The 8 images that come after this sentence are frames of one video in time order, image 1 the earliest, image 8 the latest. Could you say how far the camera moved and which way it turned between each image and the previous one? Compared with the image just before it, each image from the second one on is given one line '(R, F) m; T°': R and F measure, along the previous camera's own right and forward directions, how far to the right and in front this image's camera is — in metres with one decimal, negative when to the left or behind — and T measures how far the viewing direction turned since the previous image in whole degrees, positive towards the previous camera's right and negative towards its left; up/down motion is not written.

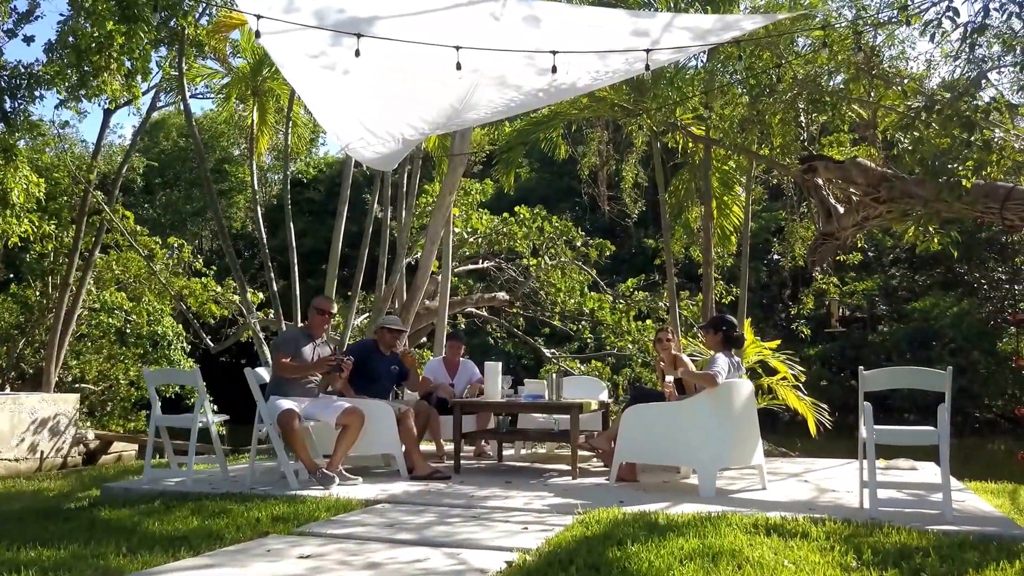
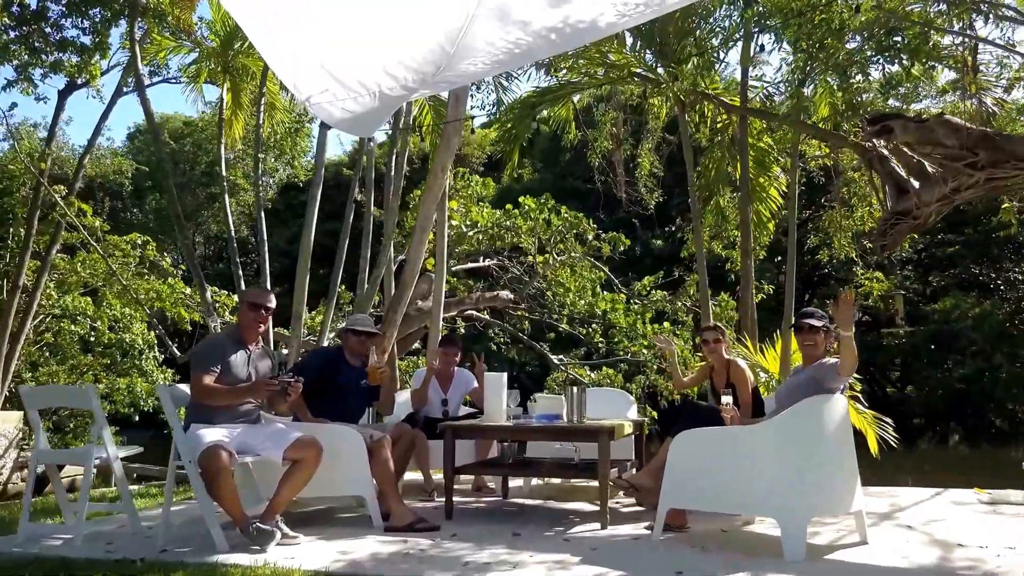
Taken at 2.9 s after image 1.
(0.0, +1.2) m; 0°
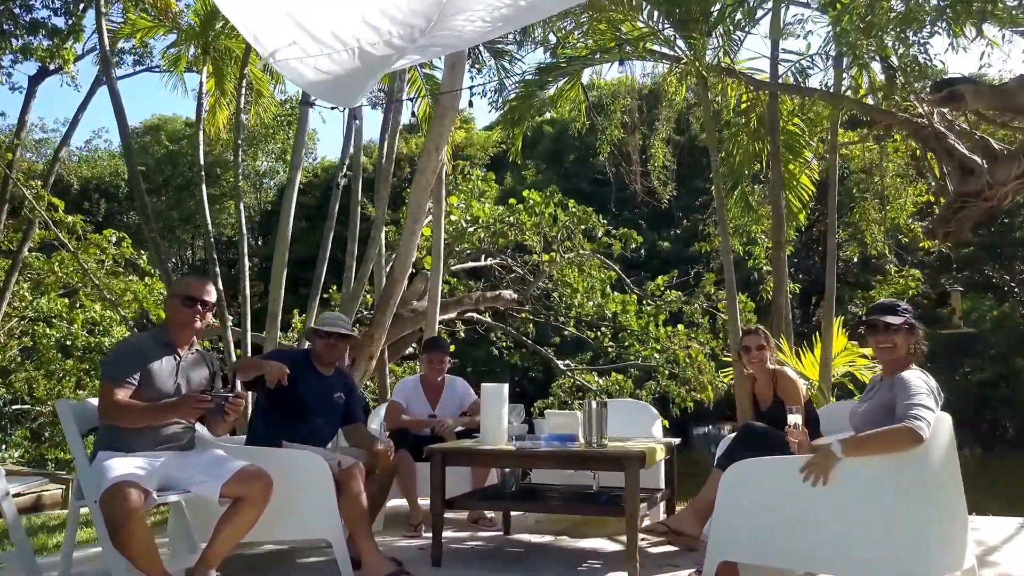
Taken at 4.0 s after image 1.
(0.0, +0.7) m; 0°
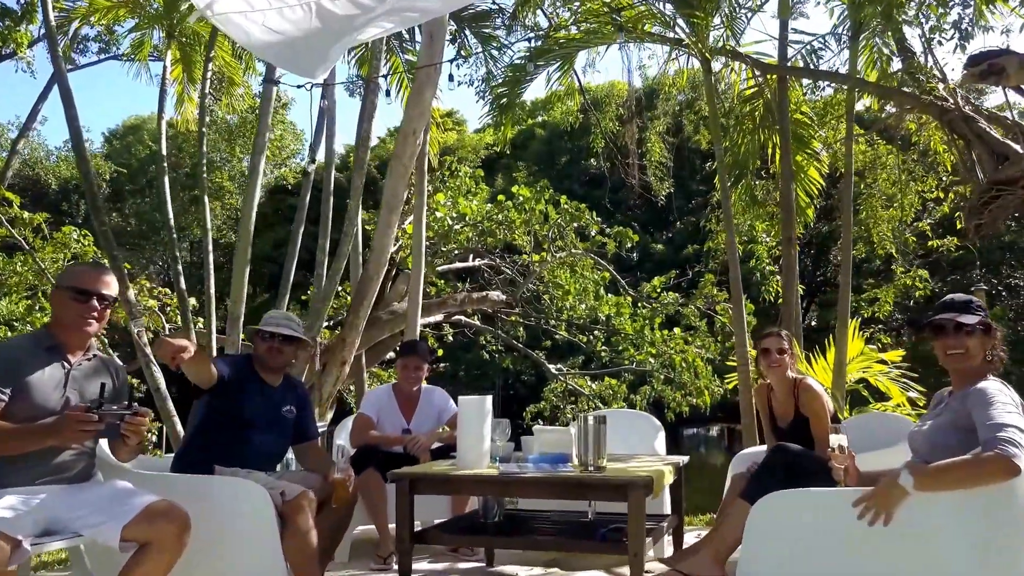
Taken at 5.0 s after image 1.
(0.0, +0.5) m; +1°
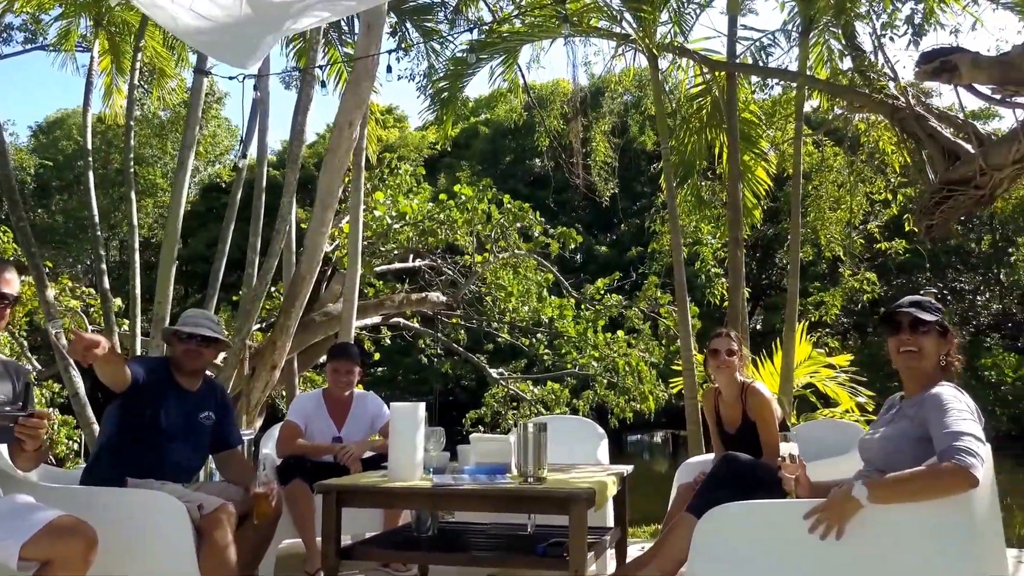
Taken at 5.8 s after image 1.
(0.0, +0.2) m; +4°
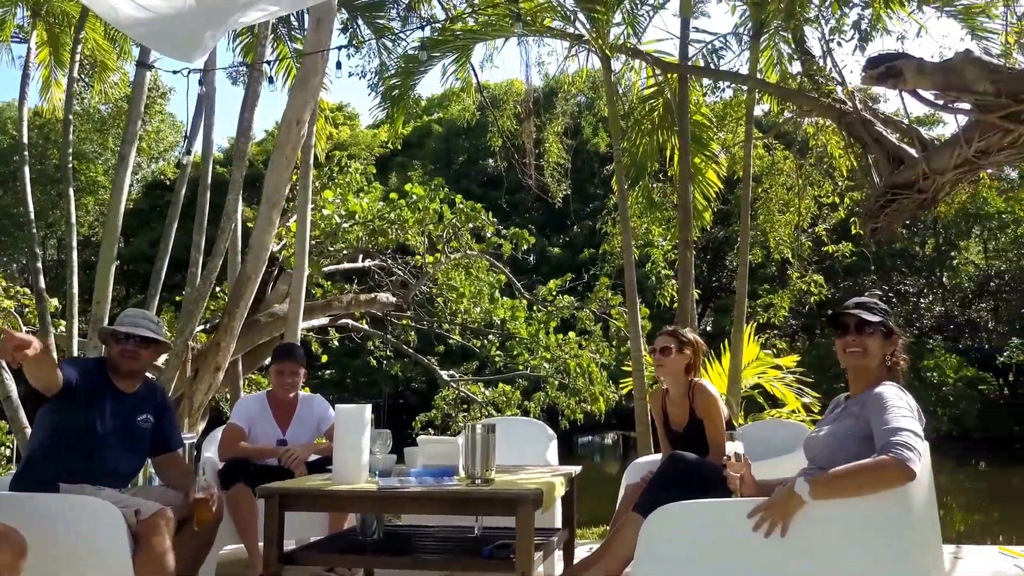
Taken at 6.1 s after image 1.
(0.0, 0.0) m; +3°
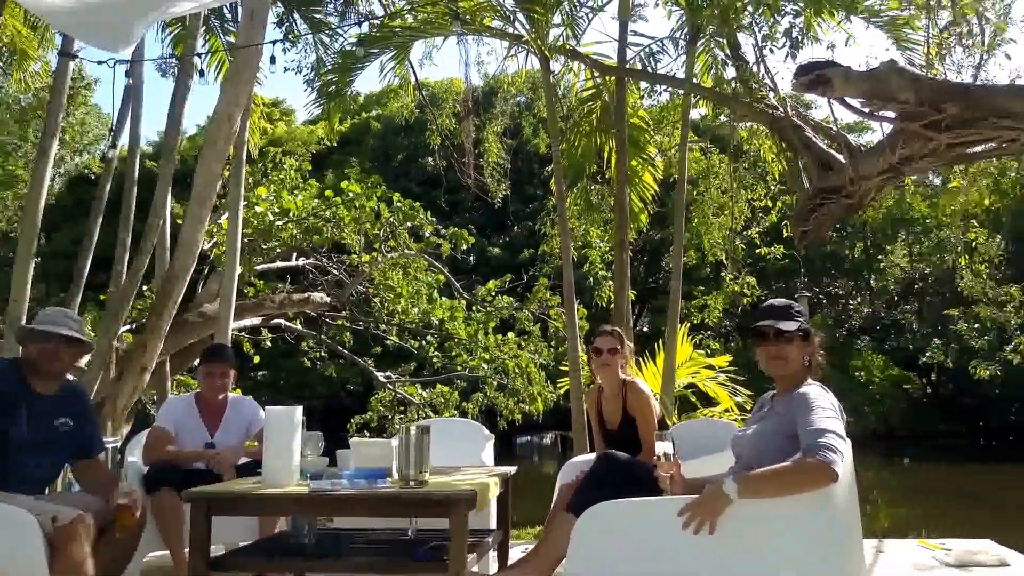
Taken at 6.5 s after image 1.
(0.0, 0.0) m; +4°
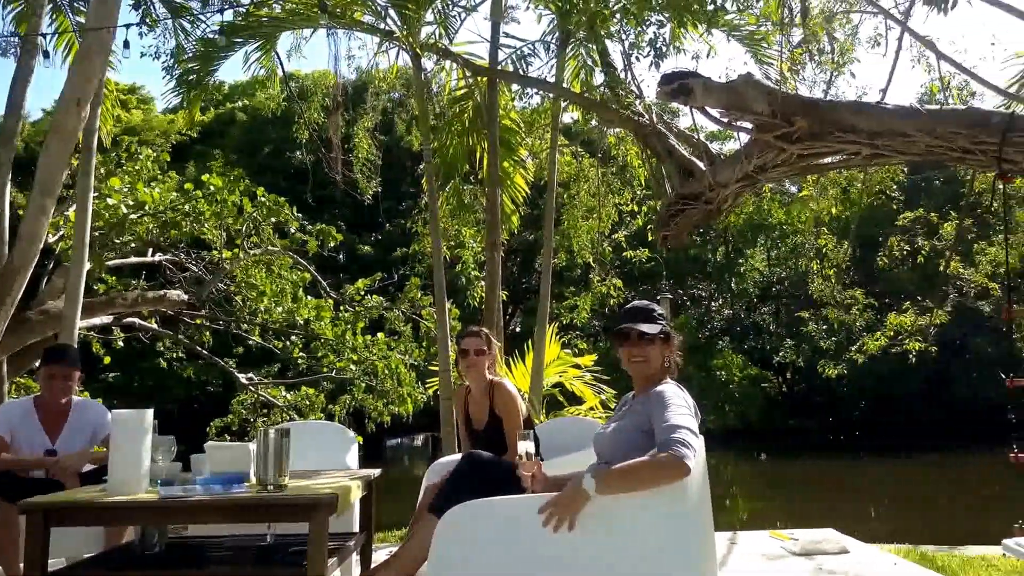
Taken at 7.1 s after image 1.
(0.0, 0.0) m; +8°
